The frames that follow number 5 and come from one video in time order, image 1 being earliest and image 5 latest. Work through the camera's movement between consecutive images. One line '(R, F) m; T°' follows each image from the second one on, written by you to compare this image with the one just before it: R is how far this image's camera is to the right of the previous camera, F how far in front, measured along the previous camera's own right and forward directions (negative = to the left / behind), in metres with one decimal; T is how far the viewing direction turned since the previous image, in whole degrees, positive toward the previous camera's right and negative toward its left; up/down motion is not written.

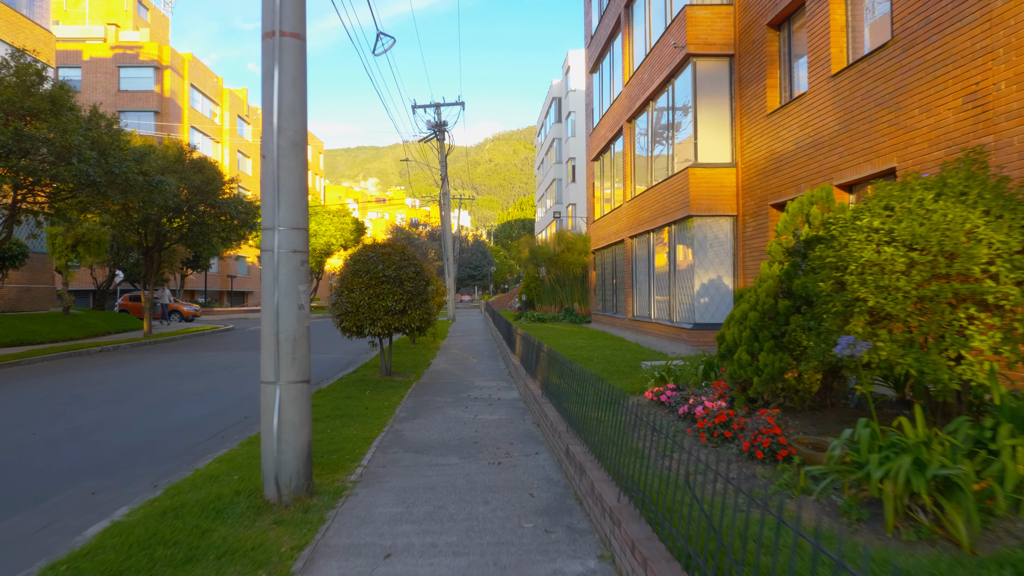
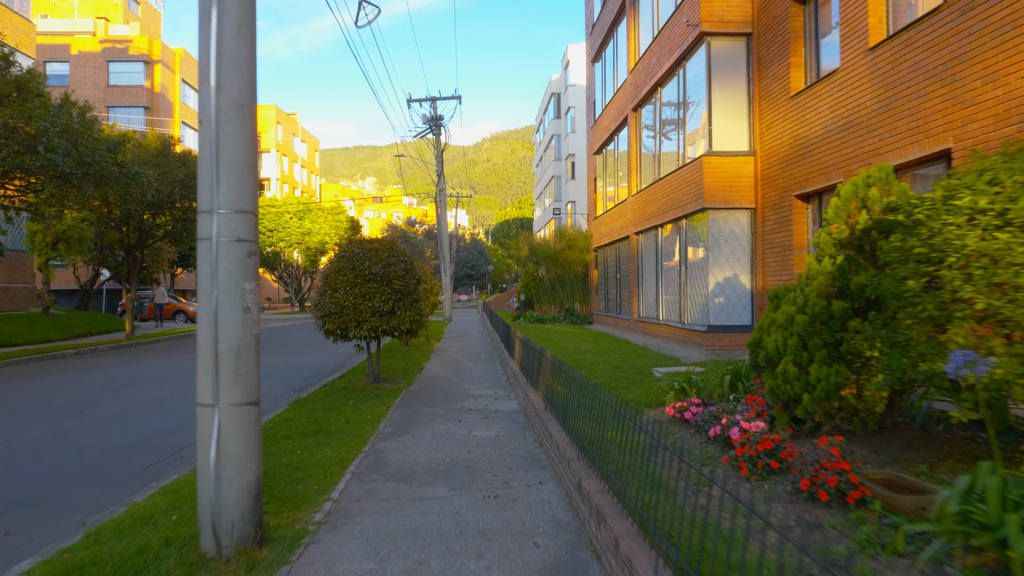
(0.0, +1.0) m; 0°
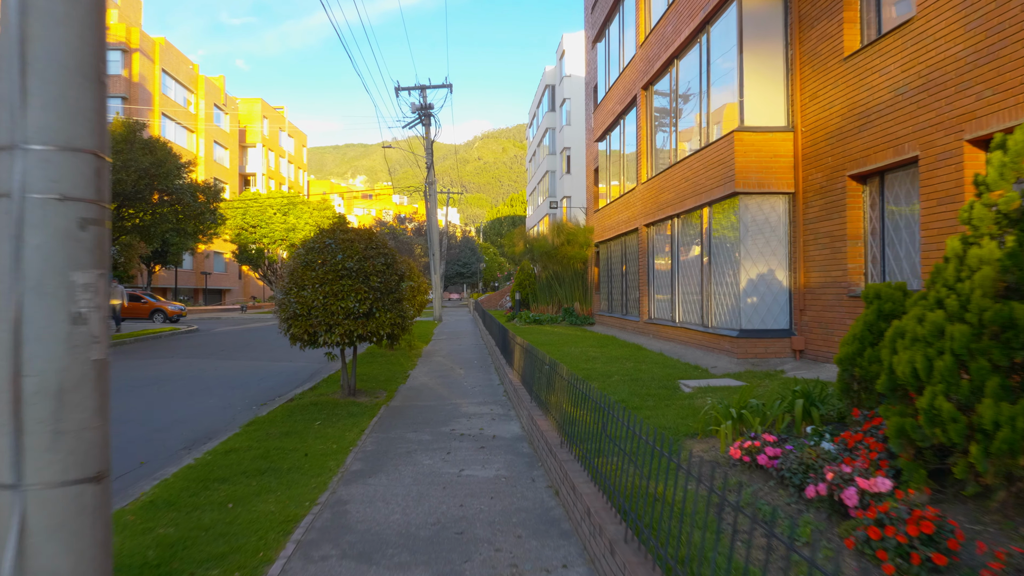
(-0.1, +1.7) m; +1°
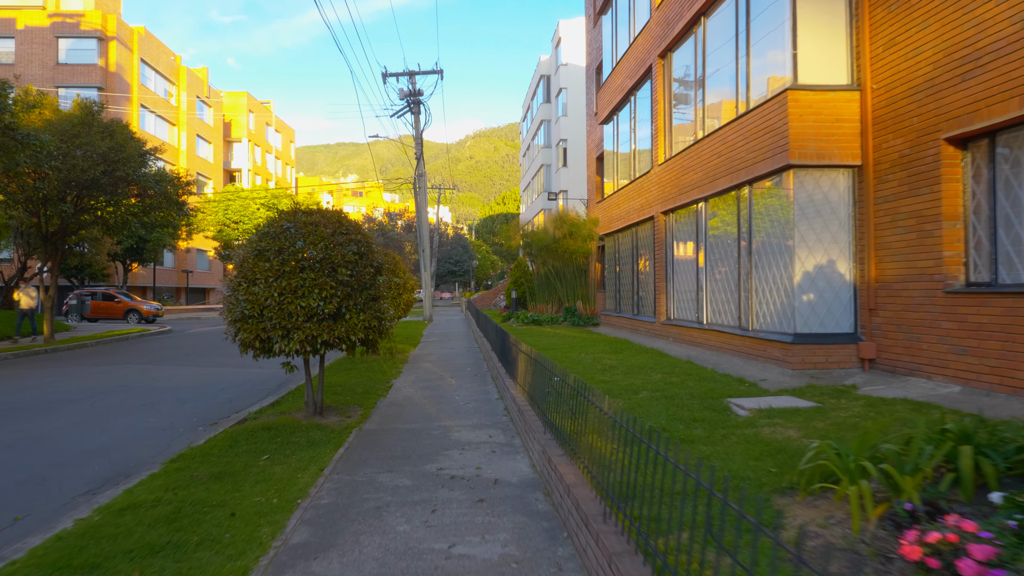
(-0.1, +1.9) m; +1°
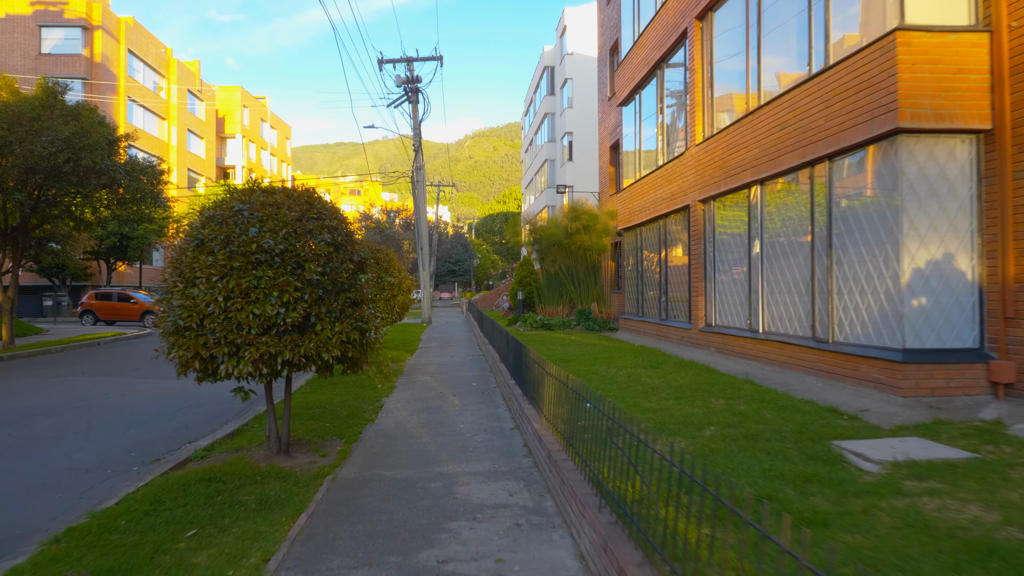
(-0.2, +1.9) m; 0°
